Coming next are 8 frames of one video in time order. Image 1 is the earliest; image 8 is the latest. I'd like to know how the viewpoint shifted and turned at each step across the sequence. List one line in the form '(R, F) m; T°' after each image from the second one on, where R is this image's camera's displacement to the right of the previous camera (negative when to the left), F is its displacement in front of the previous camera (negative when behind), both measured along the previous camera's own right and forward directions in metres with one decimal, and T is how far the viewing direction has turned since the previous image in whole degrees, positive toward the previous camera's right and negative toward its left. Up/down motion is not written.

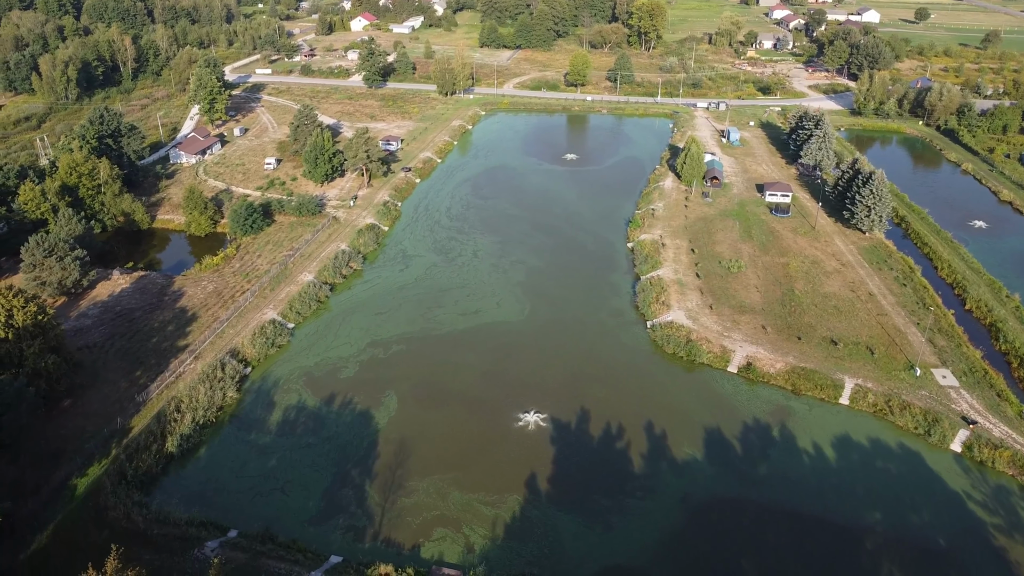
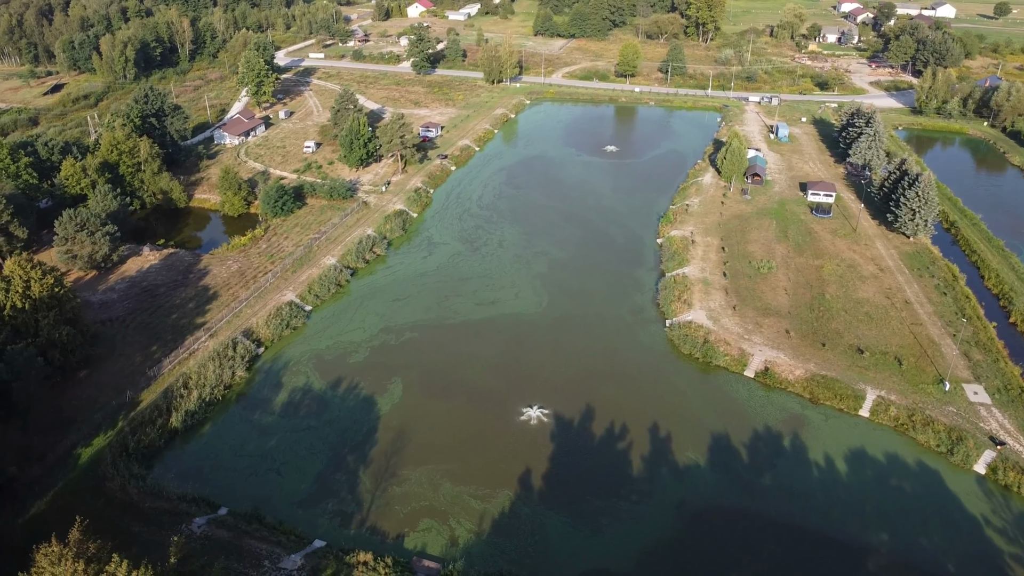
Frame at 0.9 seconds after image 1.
(+1.1, +0.4) m; -4°
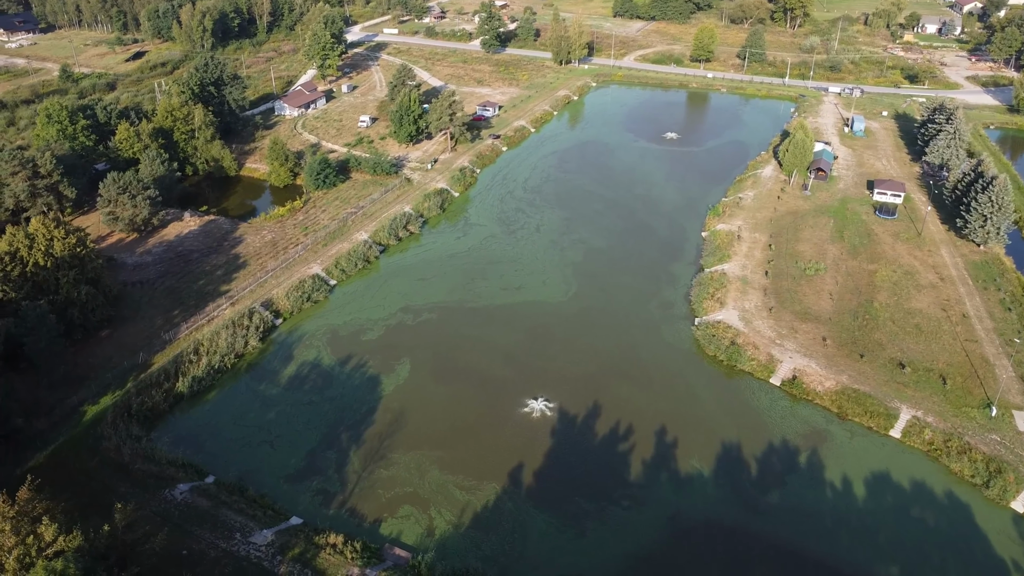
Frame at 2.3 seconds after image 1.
(+1.5, +0.8) m; -5°
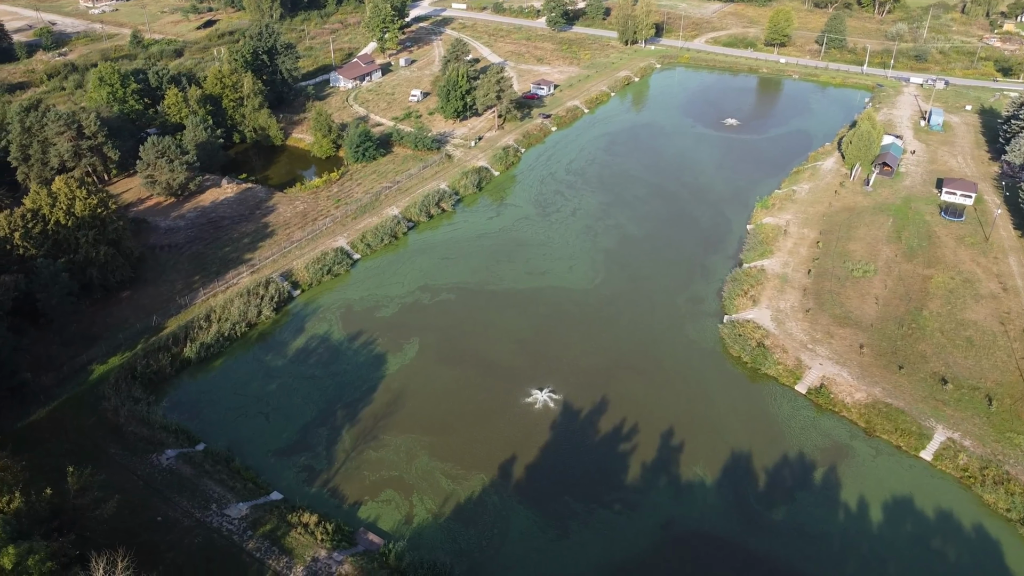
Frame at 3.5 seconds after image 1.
(+1.3, +0.8) m; -5°
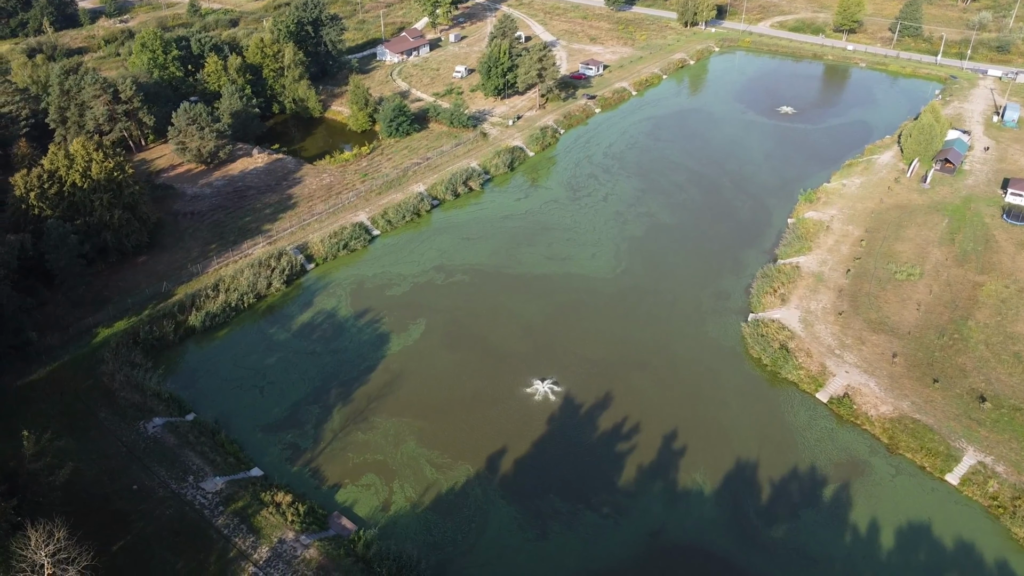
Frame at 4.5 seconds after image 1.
(+1.1, +0.8) m; -4°
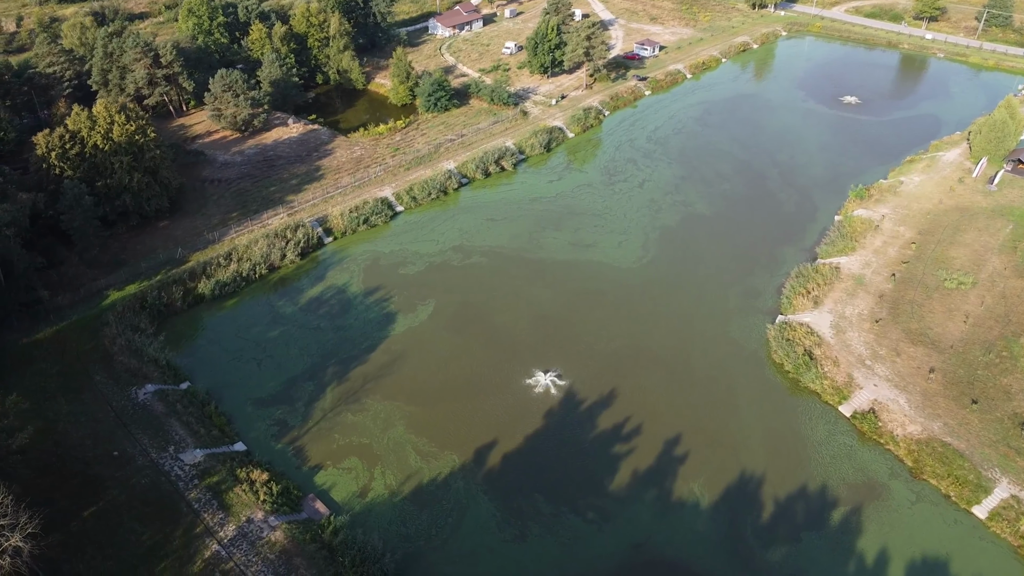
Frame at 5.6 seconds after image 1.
(+1.1, +0.8) m; -4°
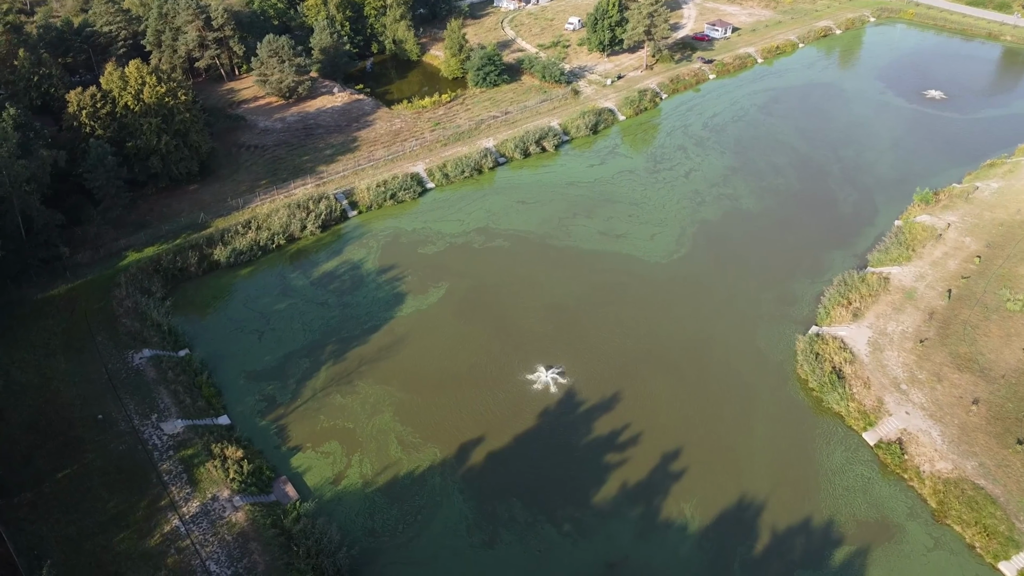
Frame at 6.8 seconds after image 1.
(+1.4, +0.8) m; -5°
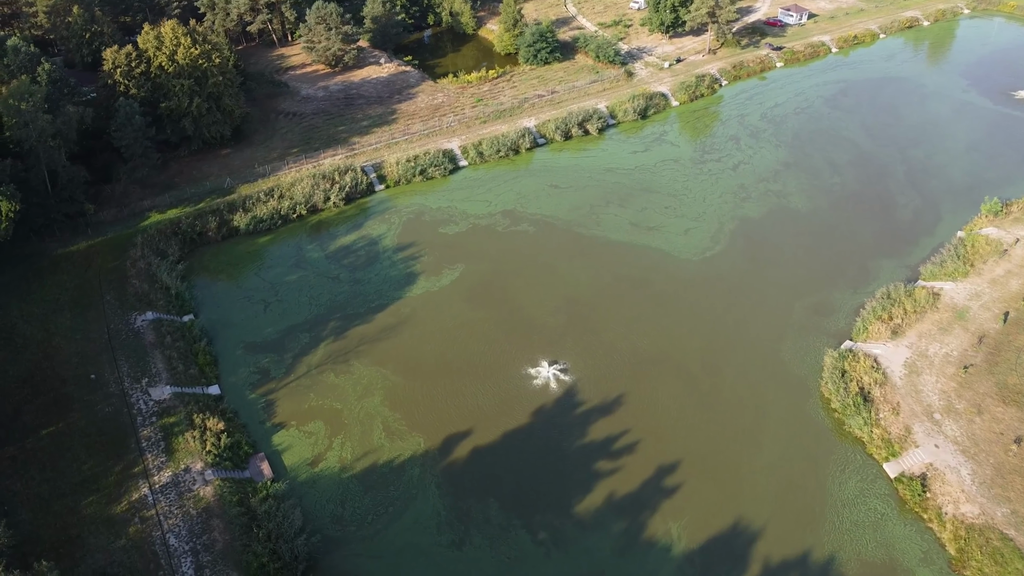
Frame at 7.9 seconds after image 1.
(+1.2, +0.7) m; -5°
